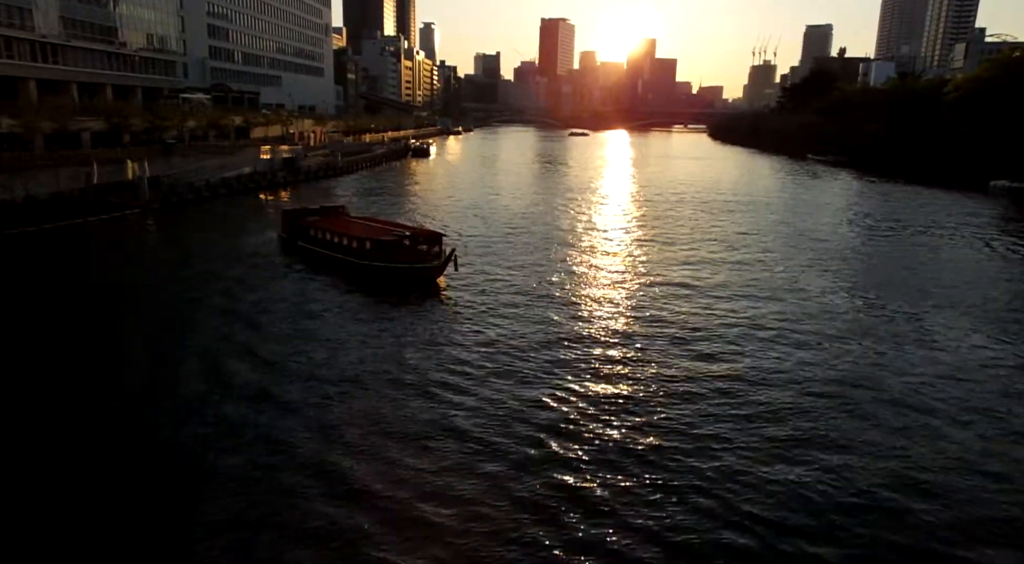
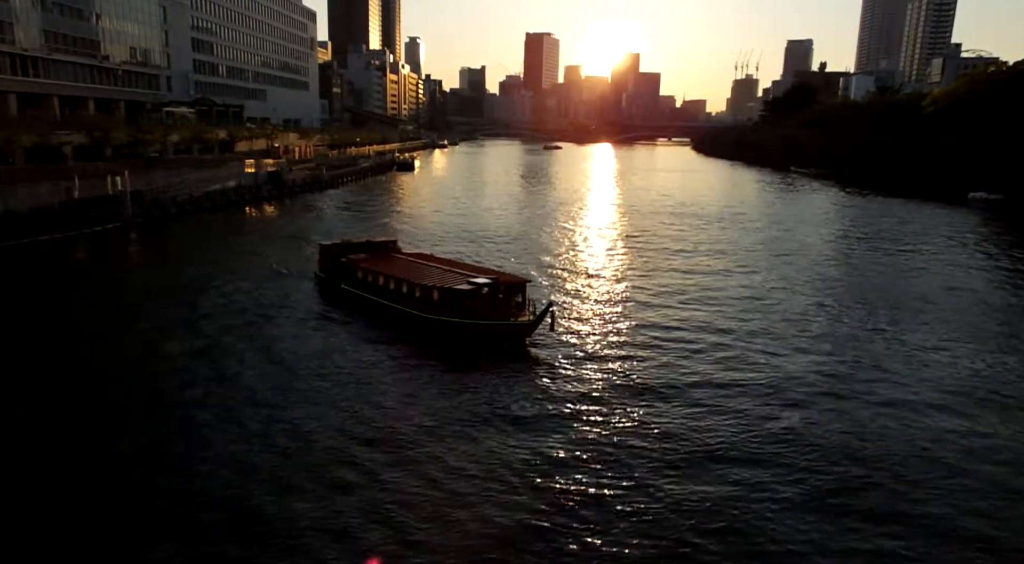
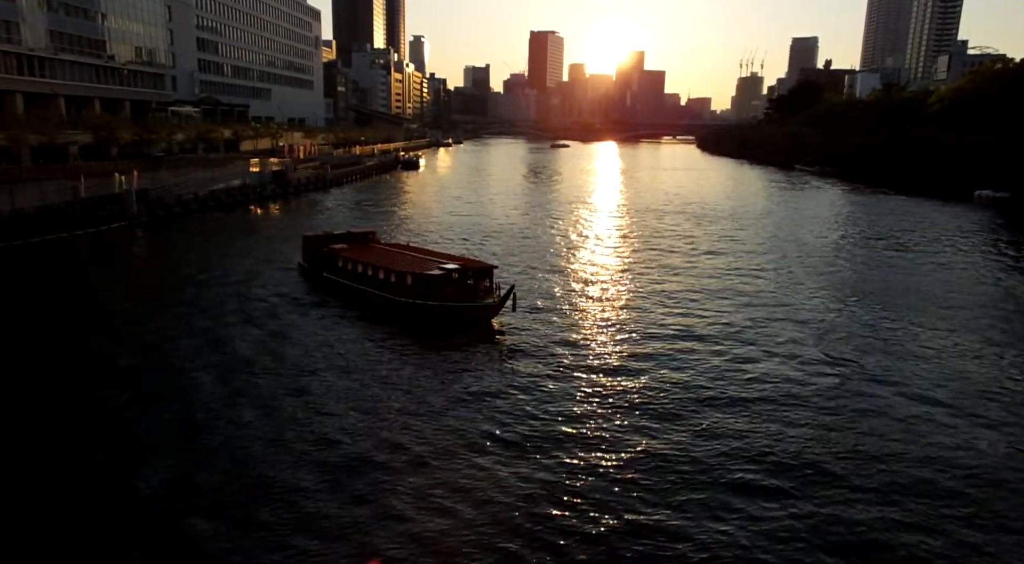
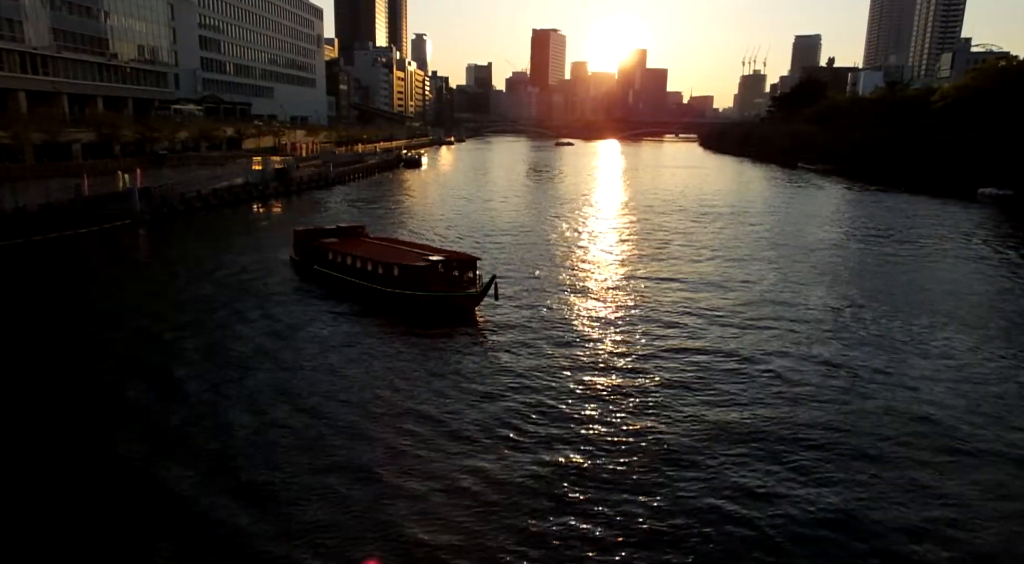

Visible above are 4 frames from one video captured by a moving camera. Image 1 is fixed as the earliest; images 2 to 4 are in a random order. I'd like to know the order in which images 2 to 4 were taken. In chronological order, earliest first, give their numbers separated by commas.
4, 3, 2
